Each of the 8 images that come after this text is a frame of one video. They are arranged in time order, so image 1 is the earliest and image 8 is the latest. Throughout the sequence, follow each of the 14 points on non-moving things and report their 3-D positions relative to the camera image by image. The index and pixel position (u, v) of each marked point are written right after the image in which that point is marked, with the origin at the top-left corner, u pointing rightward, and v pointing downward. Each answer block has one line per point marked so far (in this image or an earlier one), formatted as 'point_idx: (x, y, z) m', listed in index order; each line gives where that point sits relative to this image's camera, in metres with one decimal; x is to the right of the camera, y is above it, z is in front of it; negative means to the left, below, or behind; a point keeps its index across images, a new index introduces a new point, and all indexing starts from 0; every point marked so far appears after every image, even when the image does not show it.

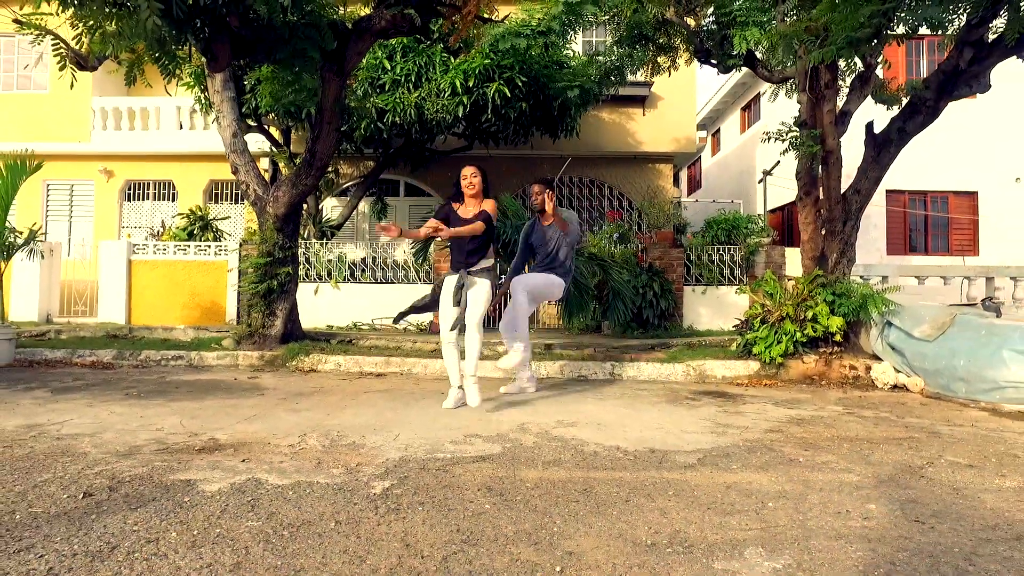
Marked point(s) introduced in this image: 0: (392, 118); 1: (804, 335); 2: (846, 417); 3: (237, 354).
0: (-1.1, +1.5, +7.9) m
1: (+2.1, -0.3, +6.4) m
2: (+1.7, -0.7, +4.5) m
3: (-2.1, -0.5, +6.8) m
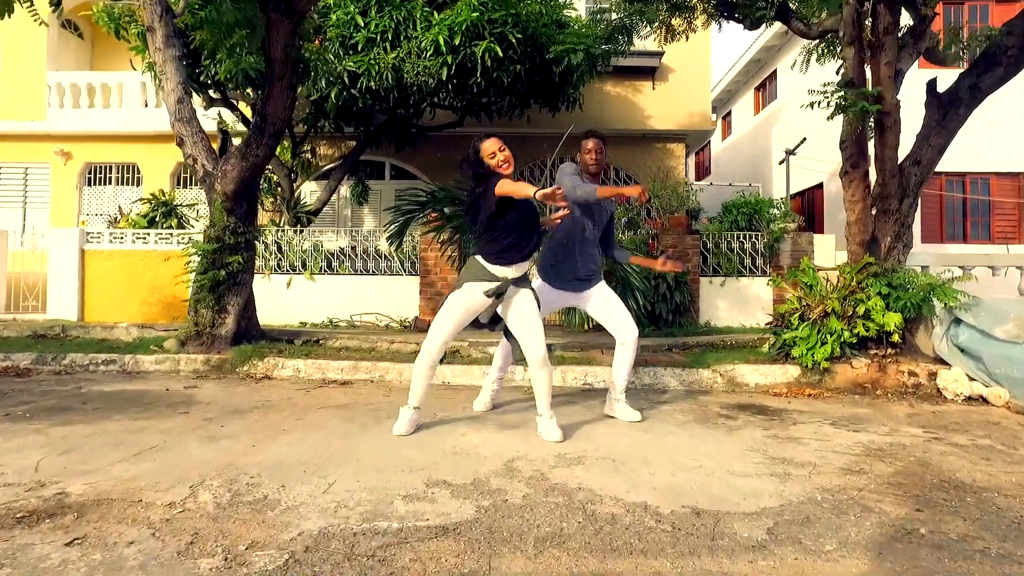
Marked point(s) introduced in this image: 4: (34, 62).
0: (-1.1, +1.6, +6.9) m
1: (+2.1, -0.3, +5.3) m
2: (+1.7, -0.6, +3.4) m
3: (-2.2, -0.5, +5.8) m
4: (-5.9, +2.8, +10.9) m
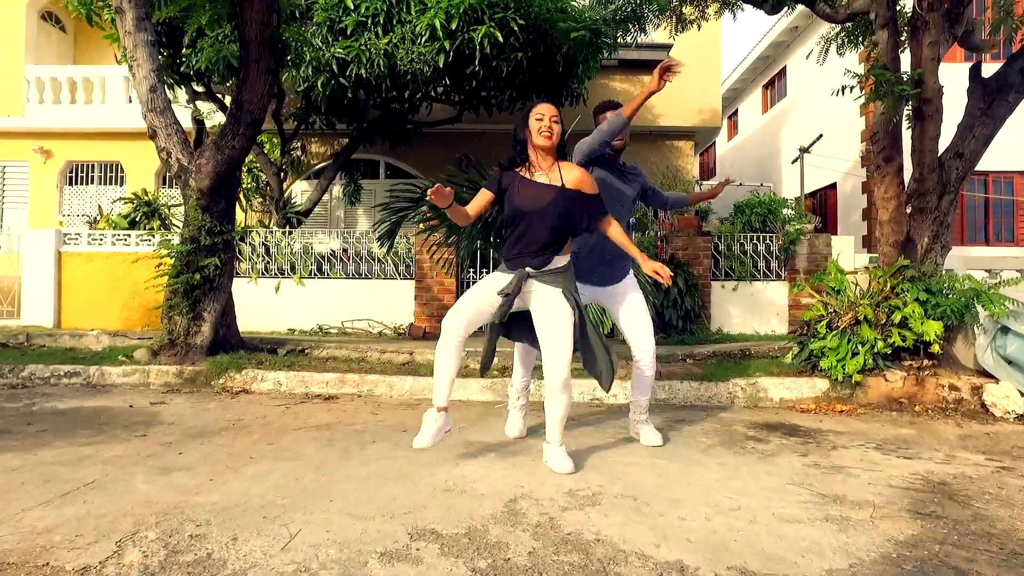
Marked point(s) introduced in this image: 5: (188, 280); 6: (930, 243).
0: (-1.1, +1.6, +6.4) m
1: (+2.1, -0.3, +4.8) m
2: (+1.7, -0.6, +2.9) m
3: (-2.2, -0.5, +5.3) m
4: (-5.9, +2.8, +10.4) m
5: (-2.0, 0.0, +5.4) m
6: (+2.4, +0.3, +5.0) m
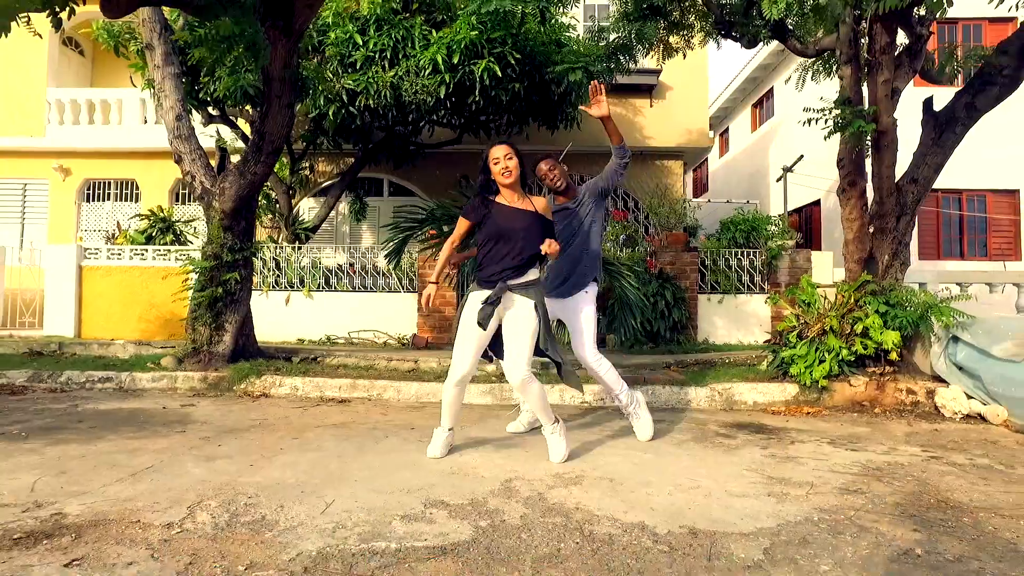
0: (-1.2, +1.5, +6.9) m
1: (+2.0, -0.4, +5.3) m
2: (+1.6, -0.7, +3.4) m
3: (-2.2, -0.6, +5.8) m
4: (-6.0, +2.6, +11.0) m
5: (-2.0, 0.0, +5.9) m
6: (+2.4, +0.2, +5.5) m
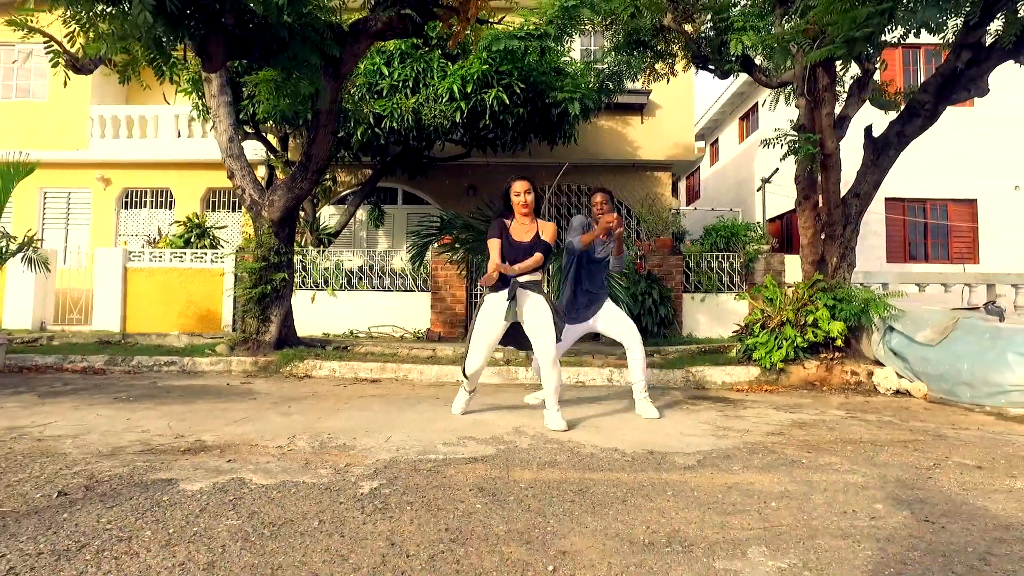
0: (-1.1, +1.5, +7.9) m
1: (+2.1, -0.4, +6.3) m
2: (+1.7, -0.7, +4.4) m
3: (-2.2, -0.6, +6.7) m
4: (-5.9, +2.6, +12.0) m
5: (-2.0, 0.0, +6.8) m
6: (+2.4, +0.2, +6.5) m
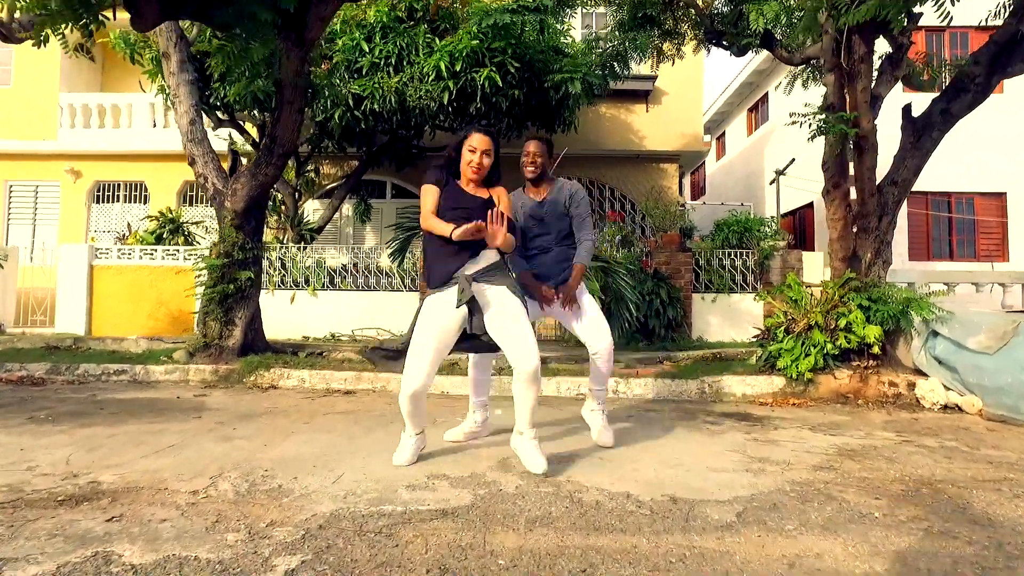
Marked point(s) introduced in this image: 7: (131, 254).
0: (-1.2, +1.5, +7.1) m
1: (+2.0, -0.4, +5.5) m
2: (+1.6, -0.7, +3.6) m
3: (-2.2, -0.5, +6.0) m
4: (-6.0, +2.6, +11.2) m
5: (-2.0, 0.0, +6.1) m
6: (+2.4, +0.2, +5.7) m
7: (-4.2, +0.4, +9.6) m
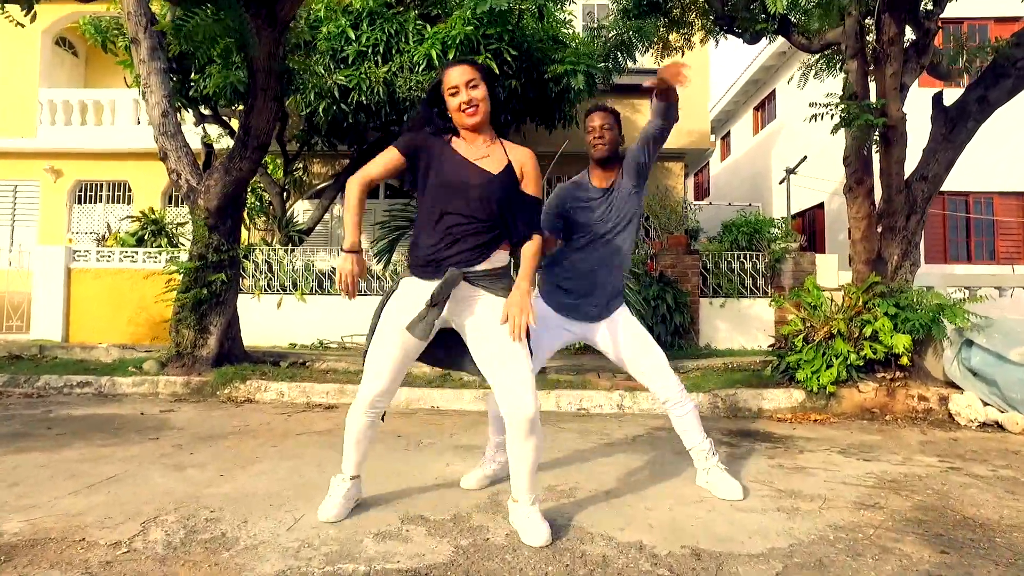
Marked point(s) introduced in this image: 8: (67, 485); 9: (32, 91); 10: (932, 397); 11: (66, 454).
0: (-1.2, +1.5, +6.7) m
1: (+2.0, -0.4, +5.1) m
2: (+1.6, -0.7, +3.2) m
3: (-2.2, -0.6, +5.5) m
4: (-6.0, +2.6, +10.8) m
5: (-2.0, 0.0, +5.7) m
6: (+2.3, +0.2, +5.3) m
7: (-4.2, +0.3, +9.2) m
8: (-1.4, -0.6, +2.8) m
9: (-5.9, +2.4, +10.8) m
10: (+2.4, -0.6, +4.9) m
11: (-1.7, -0.6, +3.4) m
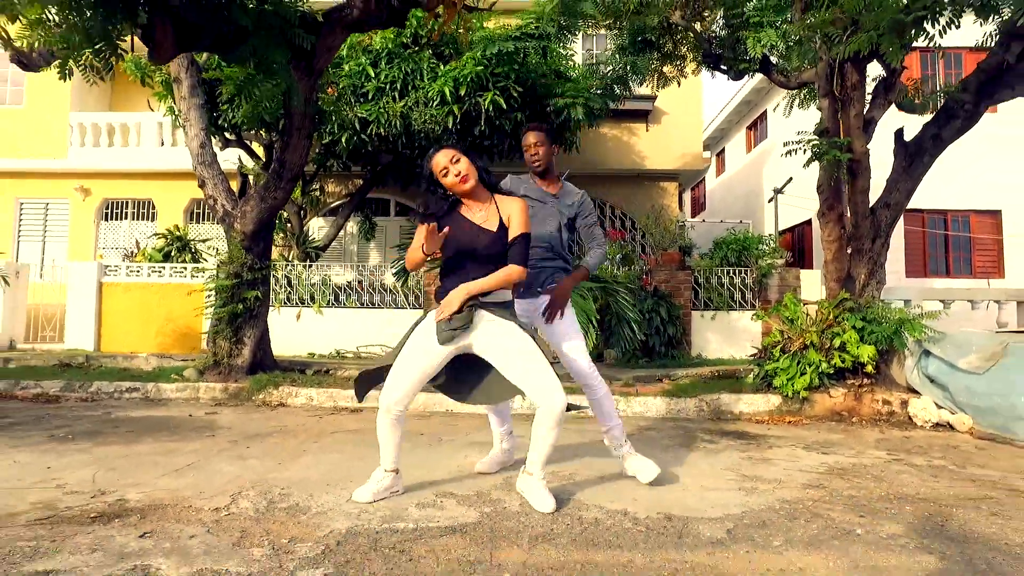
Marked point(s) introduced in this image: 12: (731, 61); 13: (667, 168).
0: (-1.1, +1.3, +7.3) m
1: (+2.1, -0.5, +5.7) m
2: (+1.6, -0.8, +3.8) m
3: (-2.2, -0.7, +6.1) m
4: (-5.9, +2.4, +11.4) m
5: (-2.0, -0.2, +6.3) m
6: (+2.4, +0.1, +5.9) m
7: (-4.2, +0.2, +9.8) m
8: (-1.4, -0.7, +3.4) m
9: (-5.9, +2.3, +11.4) m
10: (+2.4, -0.7, +5.5) m
11: (-1.7, -0.7, +4.0) m
12: (+1.7, +1.7, +6.7) m
13: (+1.8, +1.4, +10.4) m
